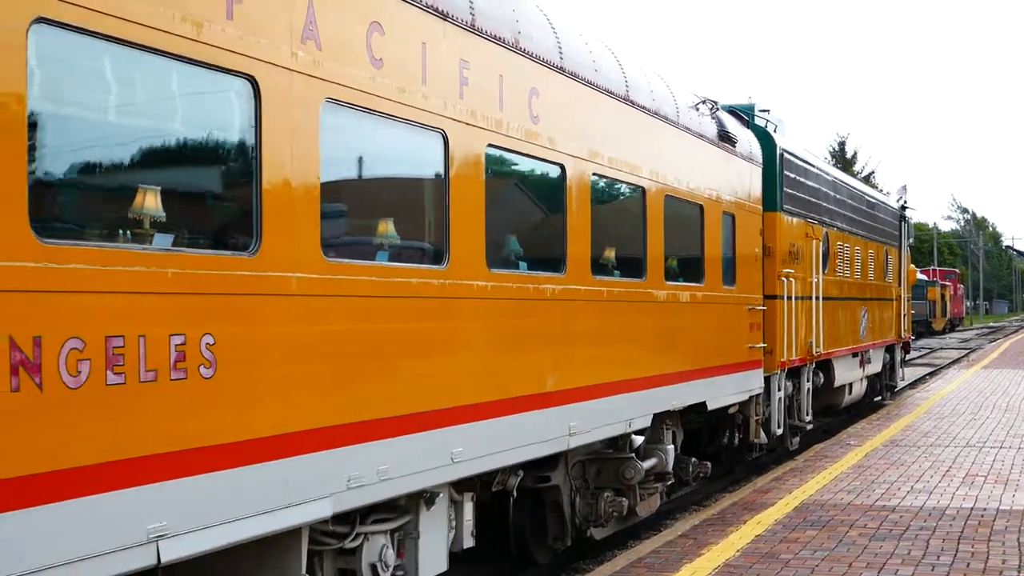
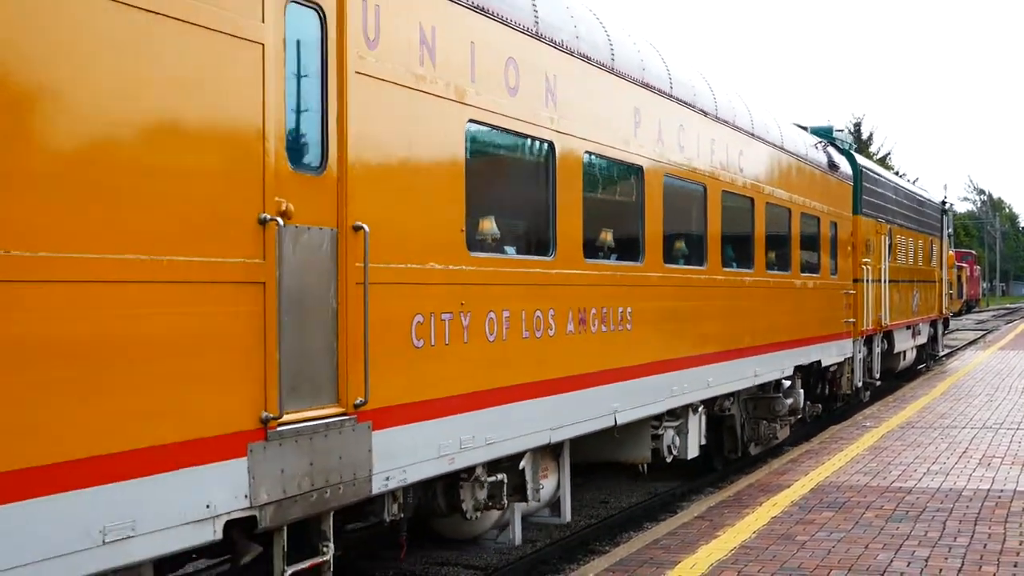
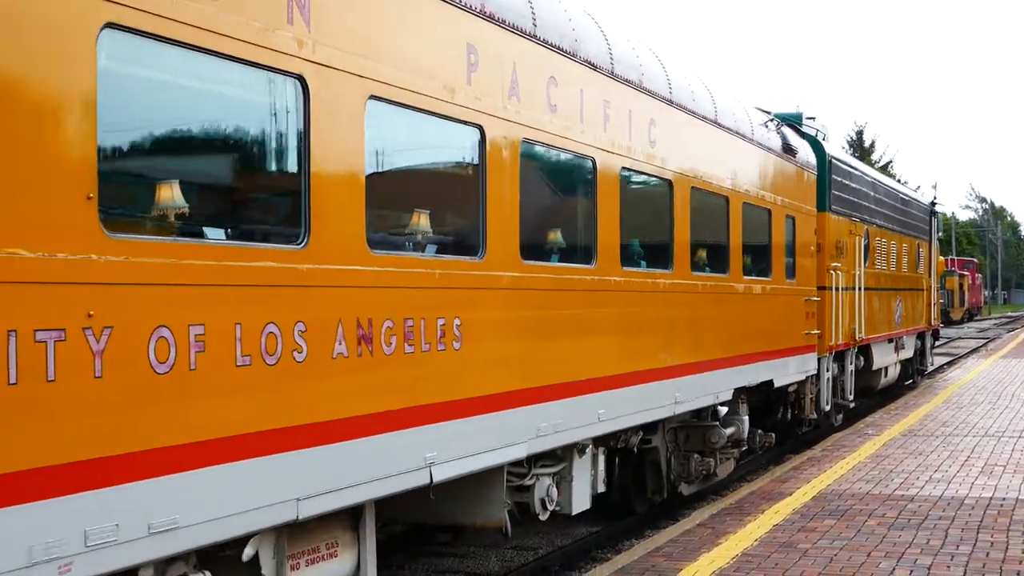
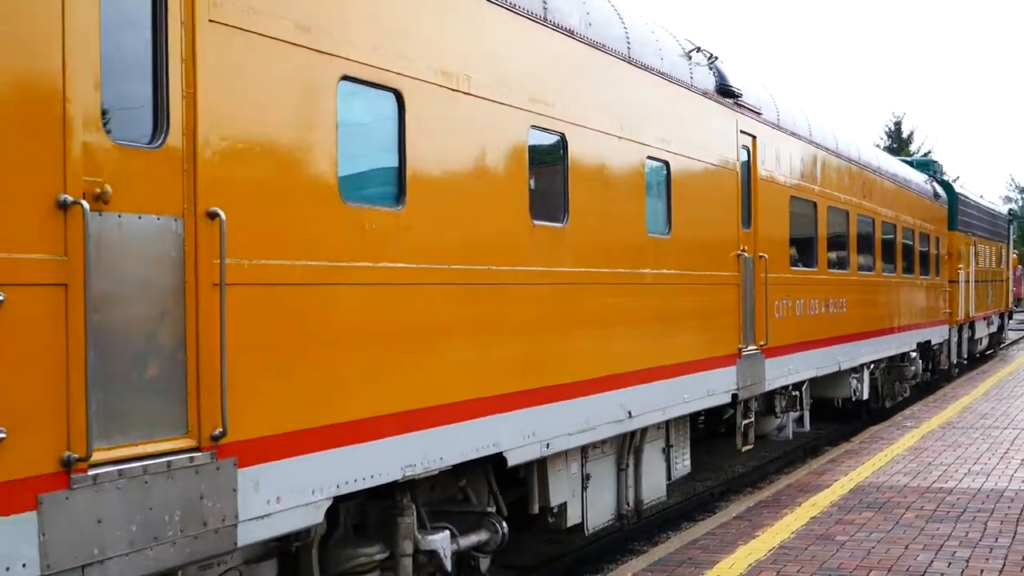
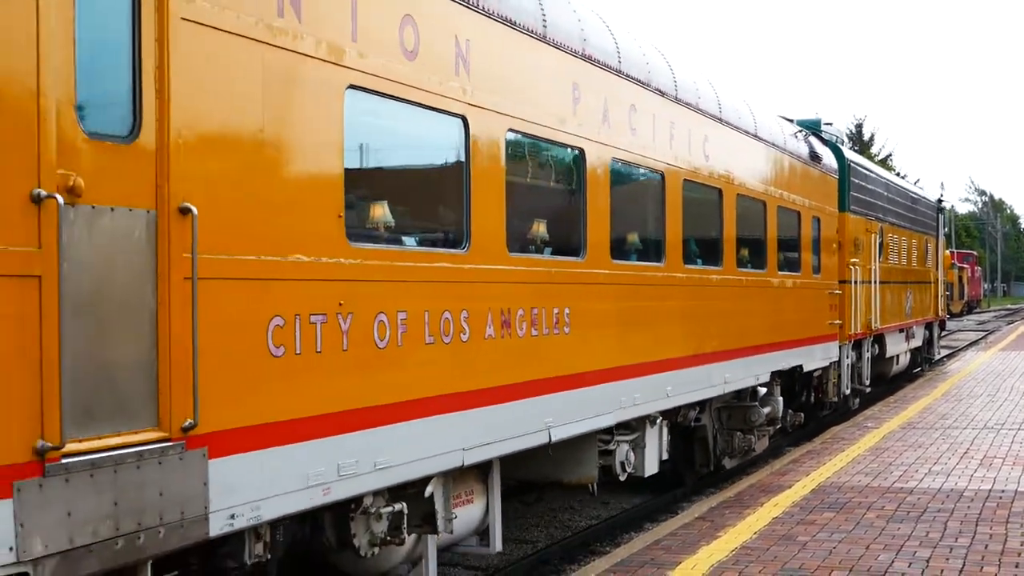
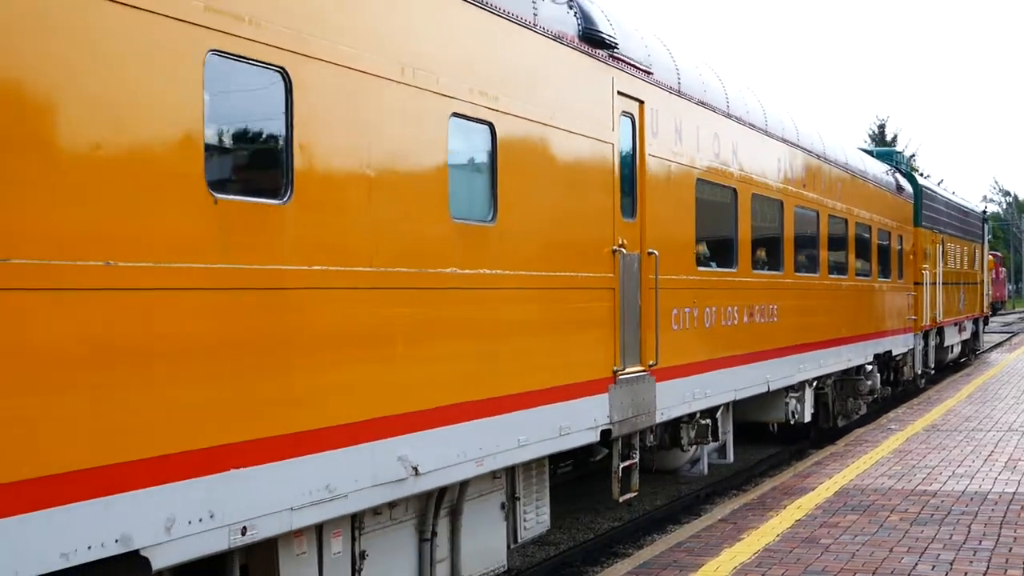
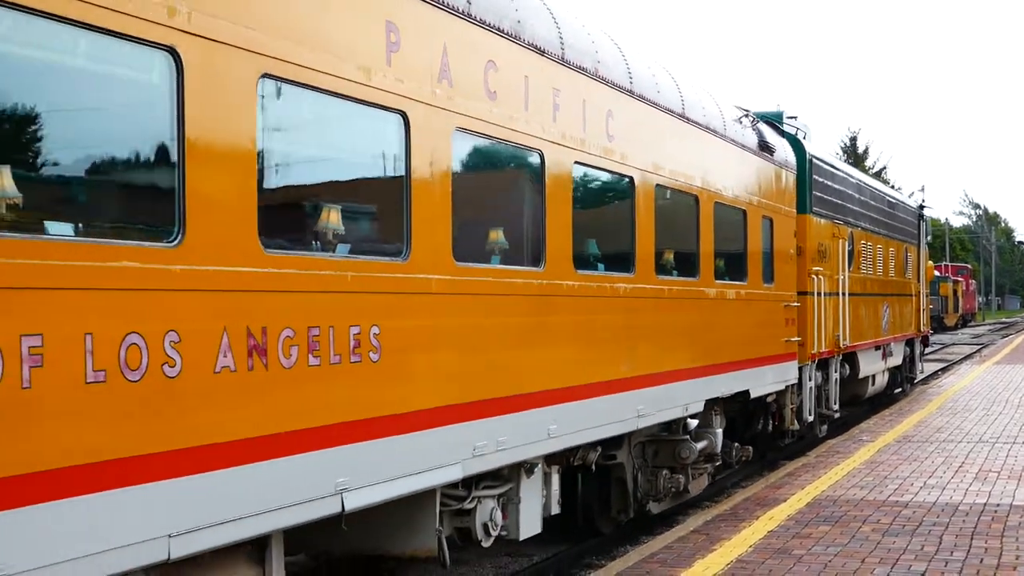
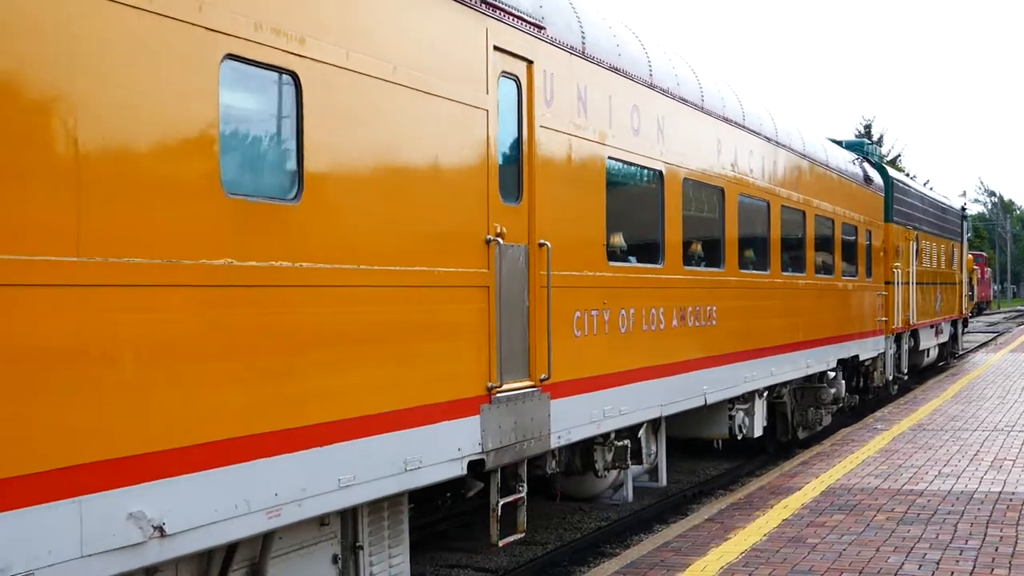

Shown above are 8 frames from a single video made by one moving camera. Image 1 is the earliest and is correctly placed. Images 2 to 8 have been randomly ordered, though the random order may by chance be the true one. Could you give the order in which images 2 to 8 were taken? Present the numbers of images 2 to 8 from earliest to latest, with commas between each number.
7, 3, 5, 2, 8, 6, 4
